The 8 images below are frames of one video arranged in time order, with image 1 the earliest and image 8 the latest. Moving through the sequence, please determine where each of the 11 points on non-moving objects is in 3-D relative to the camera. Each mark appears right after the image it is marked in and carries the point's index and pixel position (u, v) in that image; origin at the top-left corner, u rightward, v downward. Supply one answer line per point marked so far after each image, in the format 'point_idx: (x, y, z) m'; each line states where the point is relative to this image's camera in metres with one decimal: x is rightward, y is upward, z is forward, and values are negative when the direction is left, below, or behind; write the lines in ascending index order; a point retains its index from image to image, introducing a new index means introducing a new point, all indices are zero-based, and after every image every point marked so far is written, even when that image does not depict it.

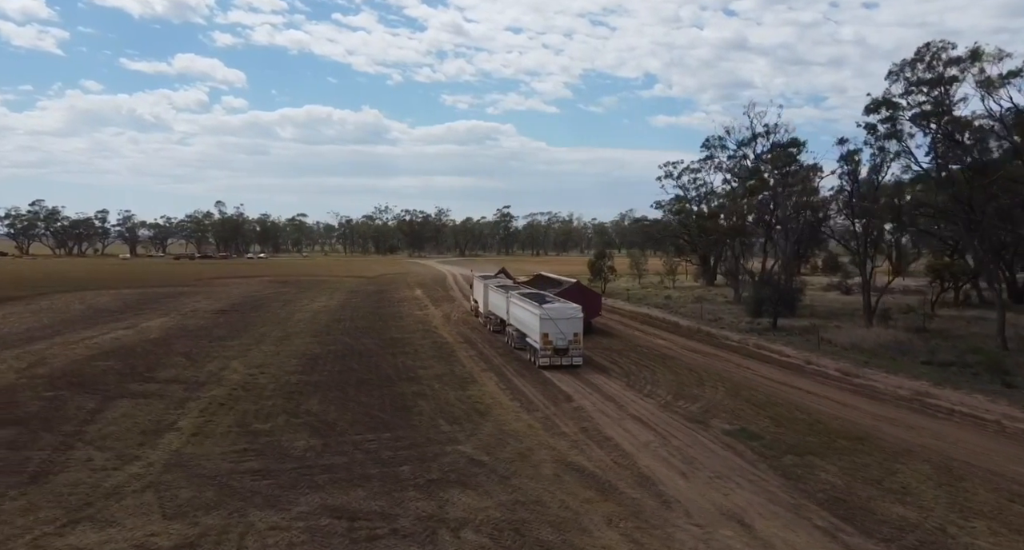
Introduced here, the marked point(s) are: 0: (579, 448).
0: (+1.0, -2.5, +9.7) m
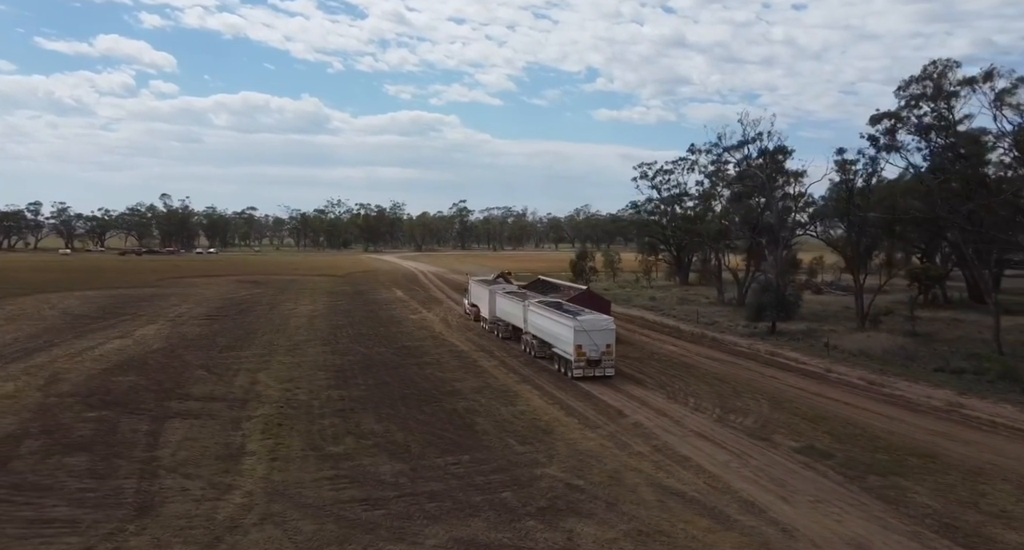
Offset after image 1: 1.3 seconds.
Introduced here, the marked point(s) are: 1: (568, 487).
0: (+2.3, -2.9, +9.7) m
1: (+0.7, -2.8, +8.8) m
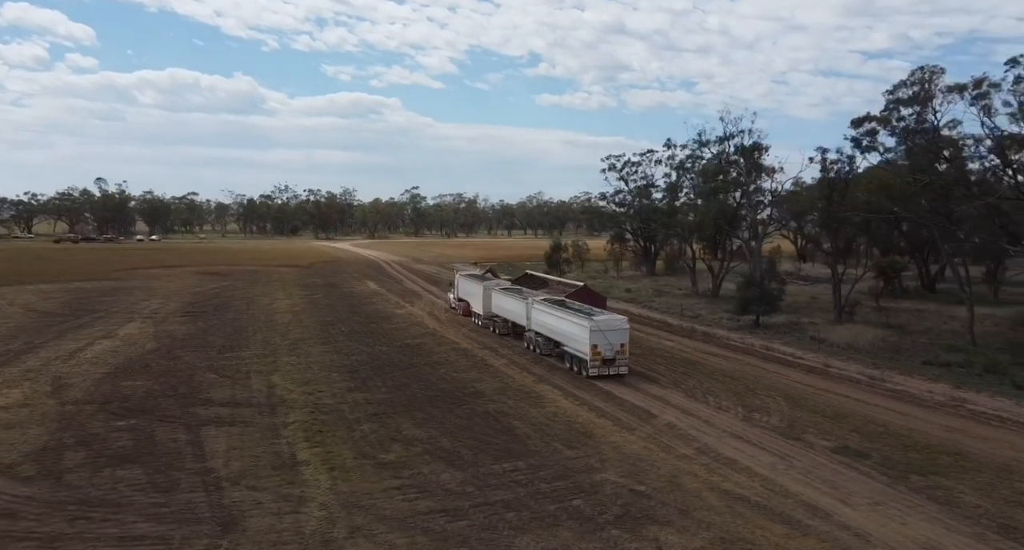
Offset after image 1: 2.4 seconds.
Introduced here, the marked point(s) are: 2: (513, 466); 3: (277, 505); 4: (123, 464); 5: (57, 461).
0: (+3.1, -3.0, +10.0) m
1: (+1.6, -2.9, +9.0) m
2: (0.0, -2.9, +10.0) m
3: (-2.9, -2.9, +8.4) m
4: (-5.7, -2.8, +9.9) m
5: (-6.8, -2.8, +10.1) m
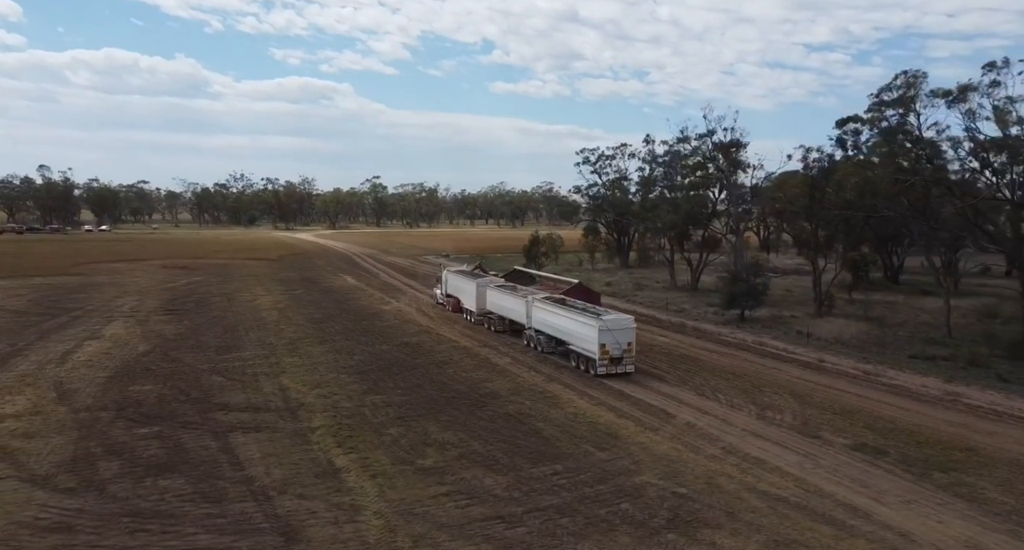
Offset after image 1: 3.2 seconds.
0: (+3.7, -3.1, +10.3) m
1: (+2.3, -3.0, +9.2) m
2: (+0.6, -3.0, +10.2) m
3: (-2.3, -3.0, +8.4) m
4: (-5.1, -2.9, +9.8) m
5: (-6.2, -2.9, +9.9) m
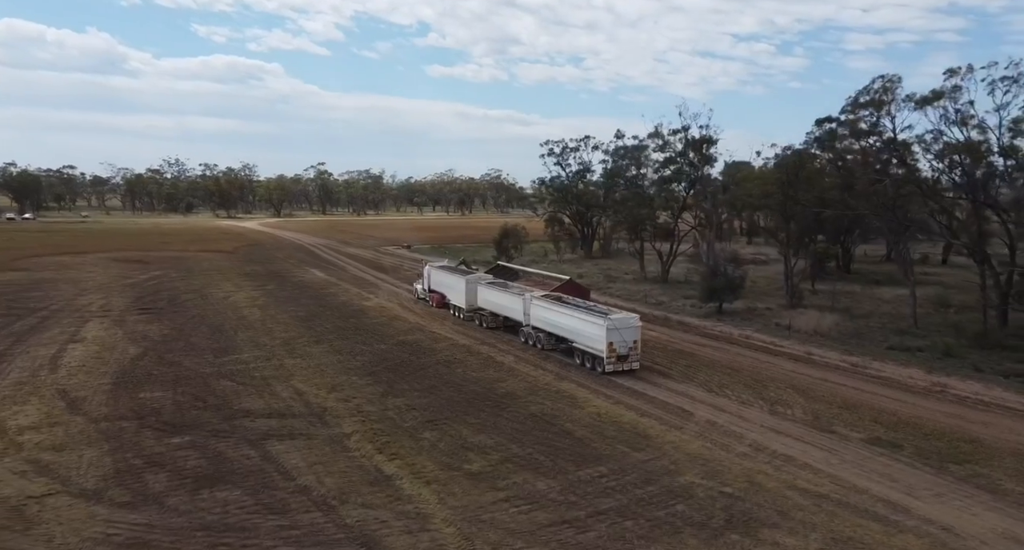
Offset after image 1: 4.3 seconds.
0: (+4.4, -3.2, +10.8) m
1: (+3.1, -3.2, +9.6) m
2: (+1.4, -3.1, +10.5) m
3: (-1.4, -3.2, +8.5) m
4: (-4.3, -3.1, +9.8) m
5: (-5.5, -3.1, +9.9) m
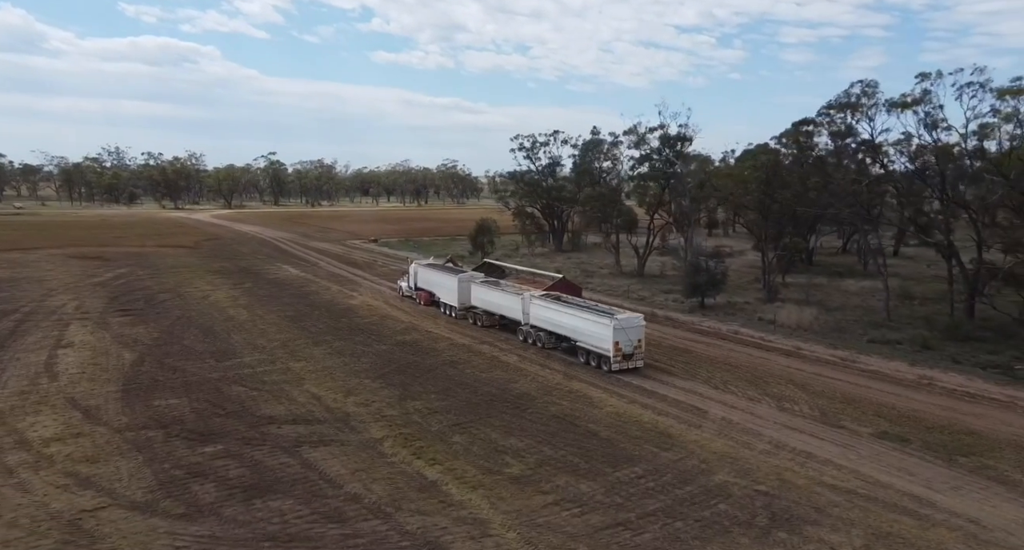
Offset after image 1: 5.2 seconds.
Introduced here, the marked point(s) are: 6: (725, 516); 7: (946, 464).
0: (+5.1, -3.3, +11.3) m
1: (+3.8, -3.3, +10.1) m
2: (+2.0, -3.3, +10.9) m
3: (-0.7, -3.4, +8.8) m
4: (-3.7, -3.3, +9.9) m
5: (-4.8, -3.3, +9.9) m
6: (+2.9, -3.3, +9.2) m
7: (+7.6, -3.3, +11.7) m
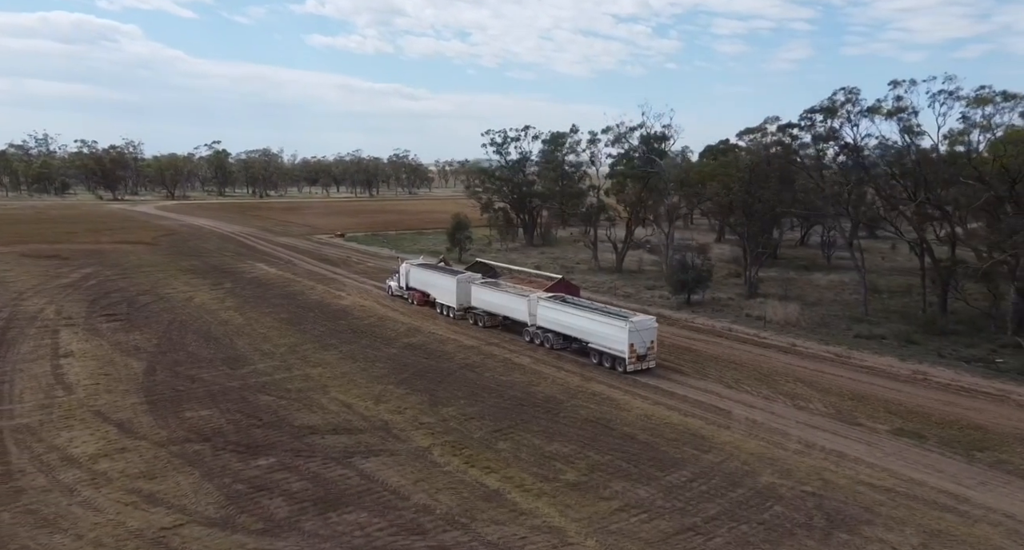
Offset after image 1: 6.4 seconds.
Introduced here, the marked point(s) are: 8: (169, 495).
0: (+6.0, -3.5, +12.0) m
1: (+4.8, -3.5, +10.7) m
2: (+3.0, -3.5, +11.5) m
3: (+0.4, -3.6, +9.2) m
4: (-2.6, -3.6, +10.1) m
5: (-3.8, -3.6, +10.1) m
6: (+4.0, -3.6, +9.8) m
7: (+8.5, -3.5, +12.5) m
8: (-5.6, -3.6, +10.8) m
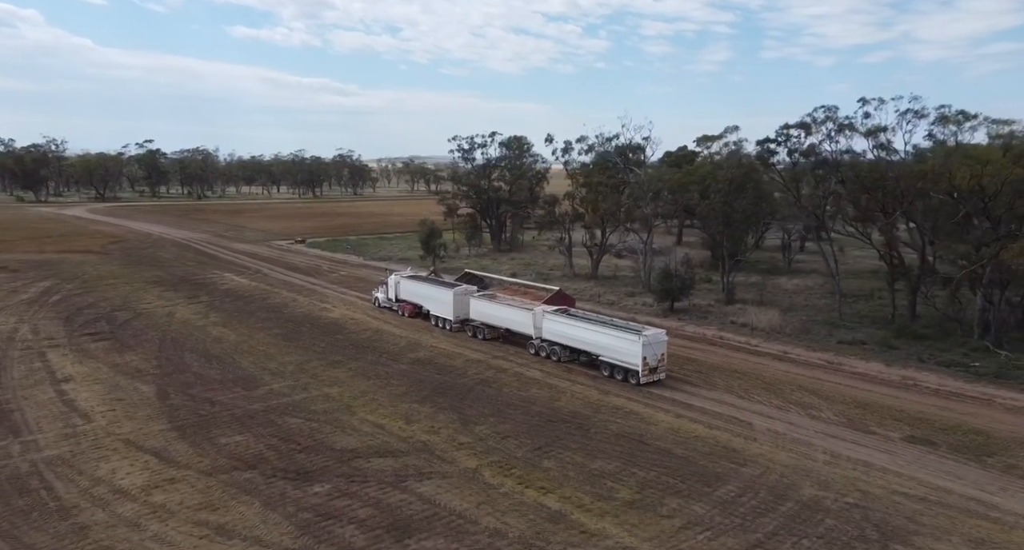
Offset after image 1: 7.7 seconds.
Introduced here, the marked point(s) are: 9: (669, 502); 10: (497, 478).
0: (+7.0, -3.9, +12.8) m
1: (+5.8, -3.9, +11.5) m
2: (+4.0, -3.9, +12.1) m
3: (+1.6, -4.1, +9.7) m
4: (-1.5, -4.1, +10.5) m
5: (-2.6, -4.1, +10.4) m
6: (+5.1, -4.0, +10.5) m
7: (+9.5, -3.9, +13.4) m
8: (-4.5, -4.1, +10.9) m
9: (+2.7, -4.0, +11.7) m
10: (-0.3, -3.9, +12.9) m
